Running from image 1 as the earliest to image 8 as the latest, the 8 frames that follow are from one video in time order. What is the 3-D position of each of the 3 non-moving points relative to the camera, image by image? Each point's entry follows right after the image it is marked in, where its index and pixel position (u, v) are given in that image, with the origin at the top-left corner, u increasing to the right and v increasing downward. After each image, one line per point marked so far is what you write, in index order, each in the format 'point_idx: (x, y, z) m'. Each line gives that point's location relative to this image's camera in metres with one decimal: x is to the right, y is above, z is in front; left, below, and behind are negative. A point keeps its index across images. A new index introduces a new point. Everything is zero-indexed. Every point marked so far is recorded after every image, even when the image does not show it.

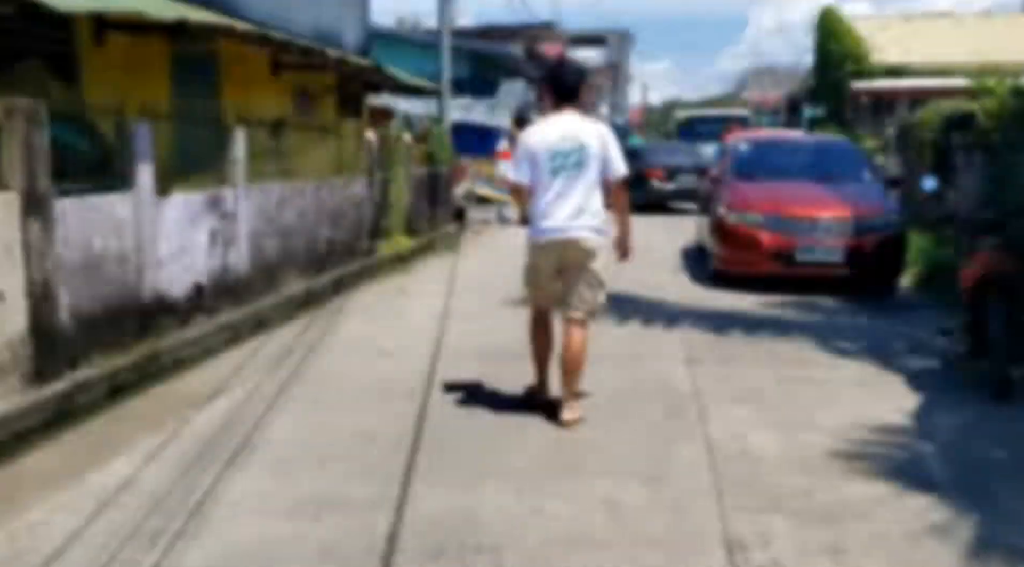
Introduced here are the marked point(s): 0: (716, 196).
0: (+2.4, +1.0, +10.8) m
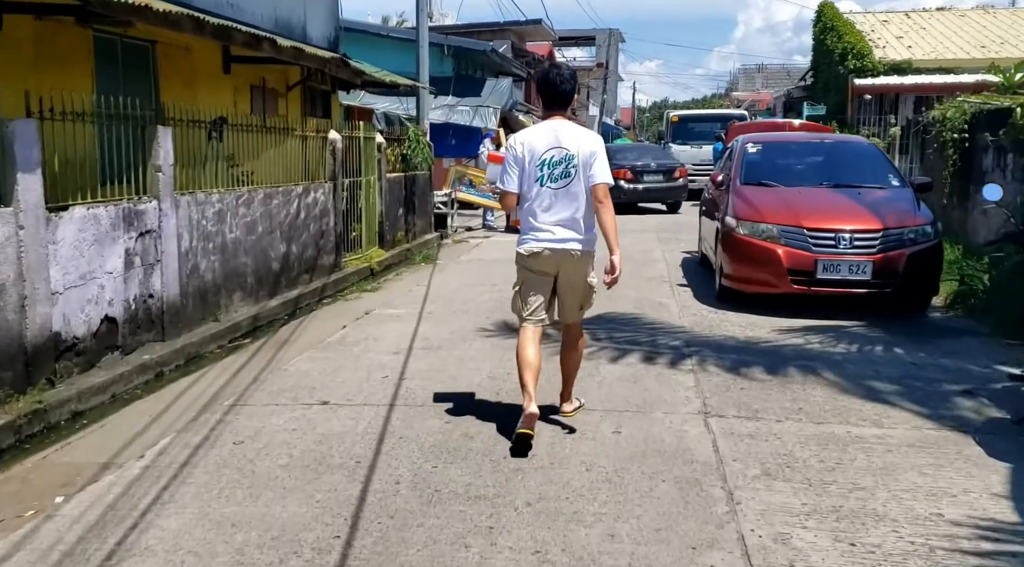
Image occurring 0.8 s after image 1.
0: (+2.2, +0.8, +9.6) m
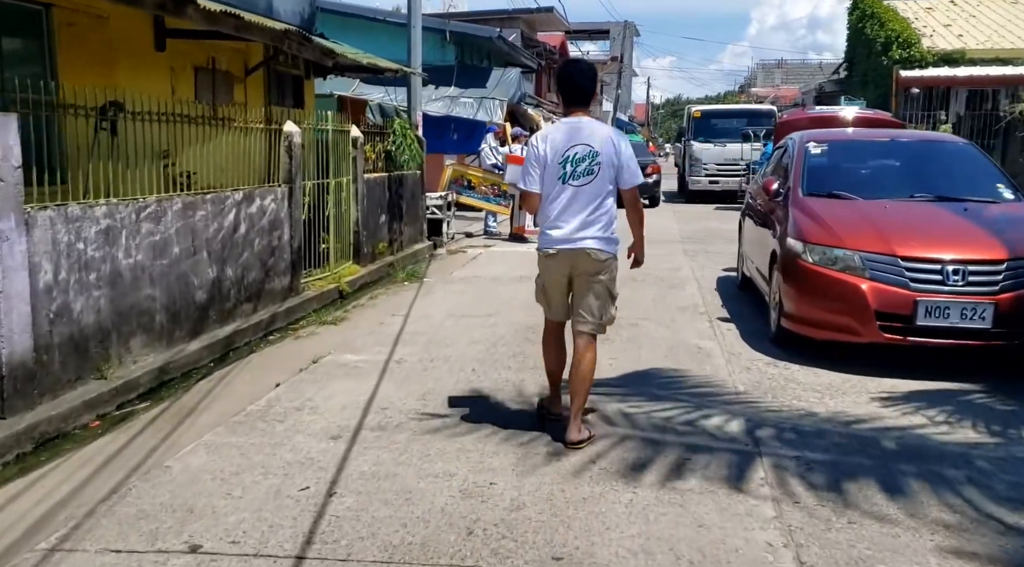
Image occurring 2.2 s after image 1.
0: (+2.2, +0.5, +7.5) m
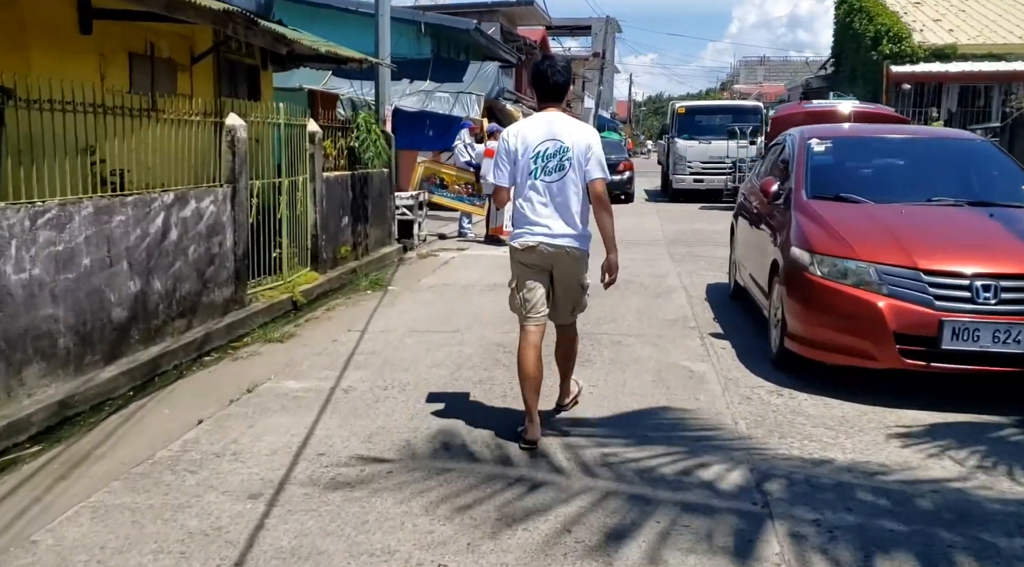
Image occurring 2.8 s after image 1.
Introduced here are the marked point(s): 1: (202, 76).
0: (+1.9, +0.4, +6.7) m
1: (-3.2, +2.2, +9.7) m
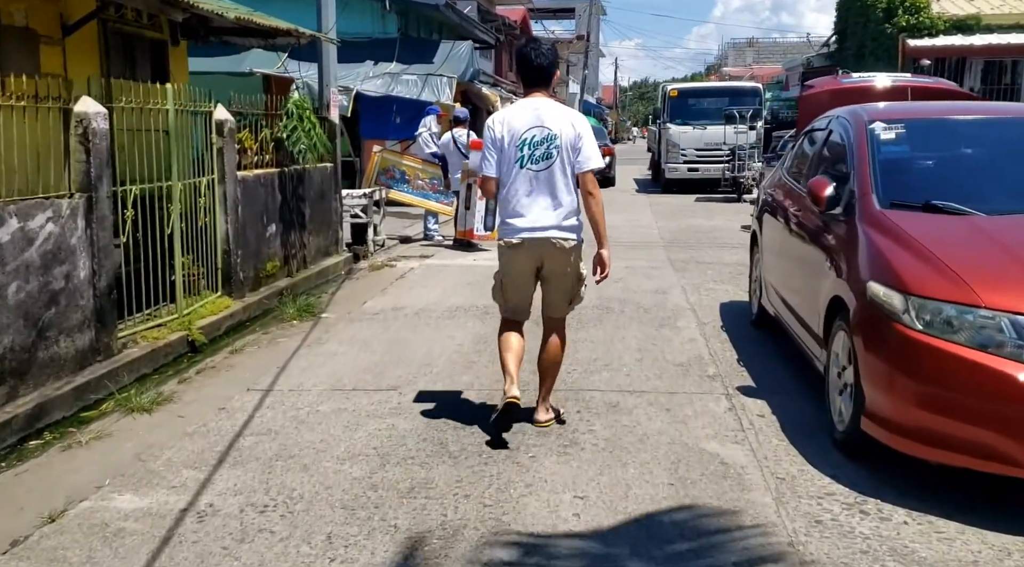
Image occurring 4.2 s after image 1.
0: (+1.7, +0.2, +4.7) m
1: (-3.6, +1.9, +7.6) m
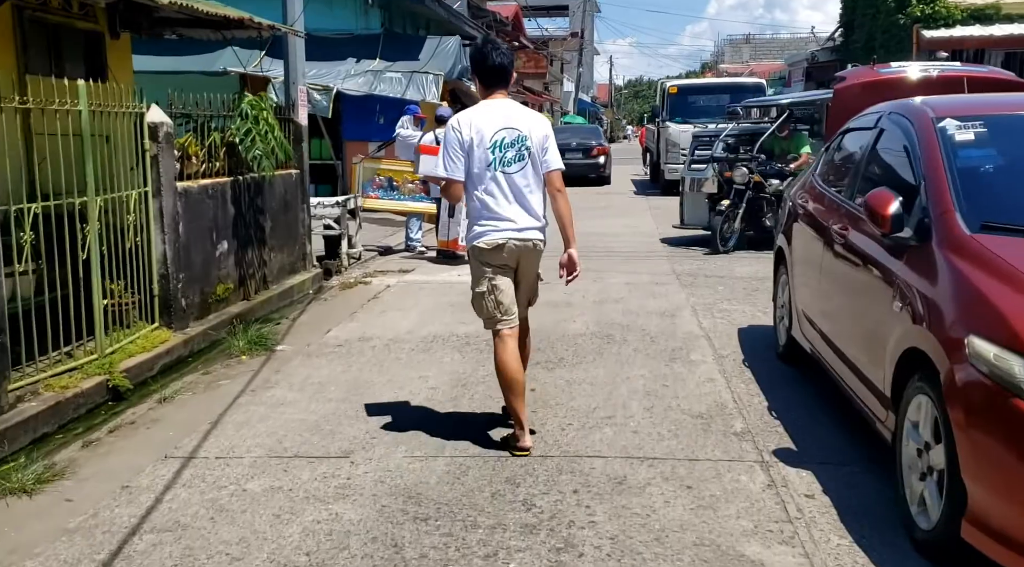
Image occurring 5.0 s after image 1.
0: (+1.6, 0.0, +3.6) m
1: (-3.7, +1.7, +6.5) m
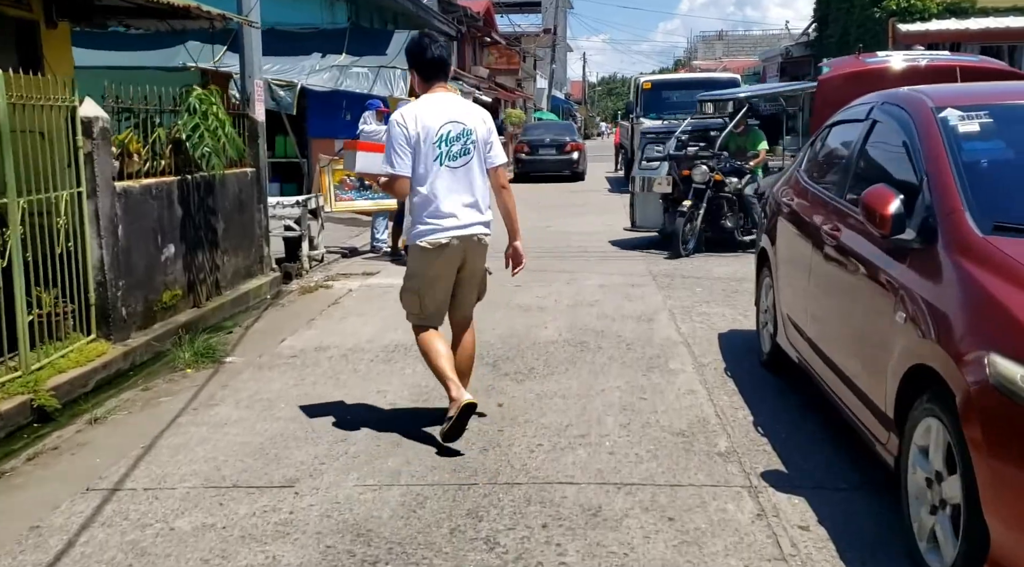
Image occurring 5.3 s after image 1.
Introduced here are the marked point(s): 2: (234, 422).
0: (+1.4, 0.0, +3.2) m
1: (-3.9, +1.6, +6.0) m
2: (-1.5, -0.7, +4.9) m
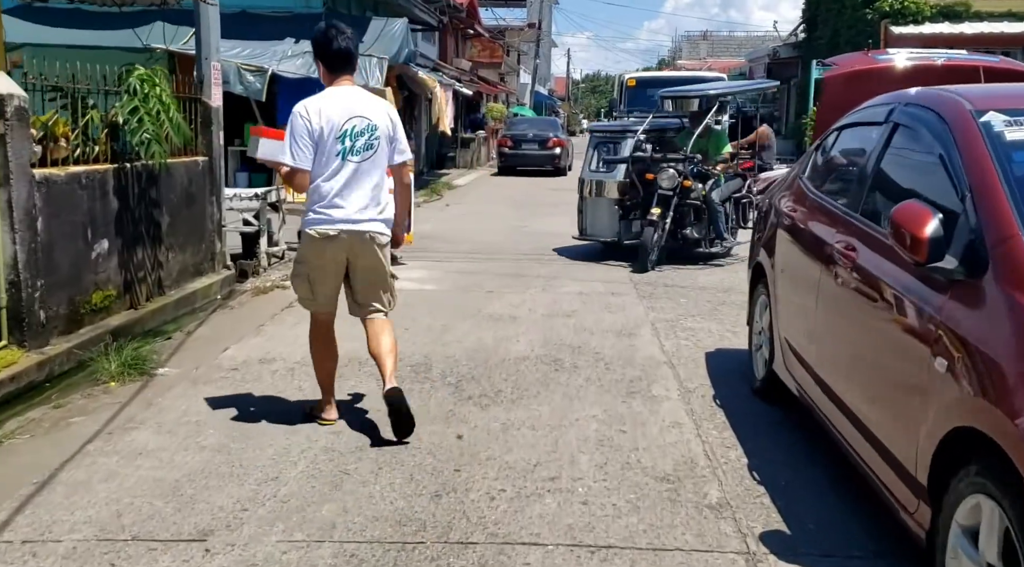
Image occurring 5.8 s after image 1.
0: (+1.3, -0.1, +2.6) m
1: (-4.1, +1.7, +5.3) m
2: (-1.7, -0.8, +4.3) m
